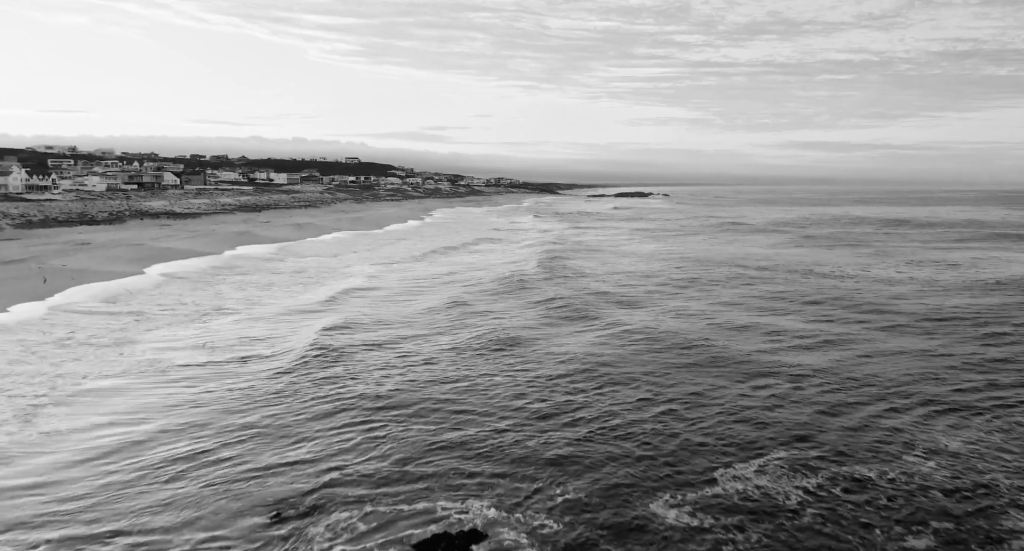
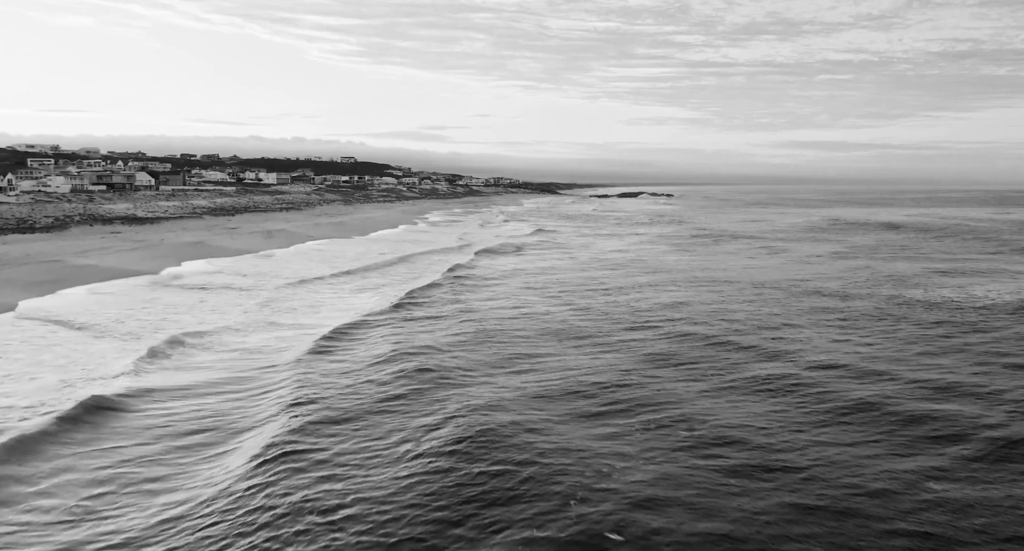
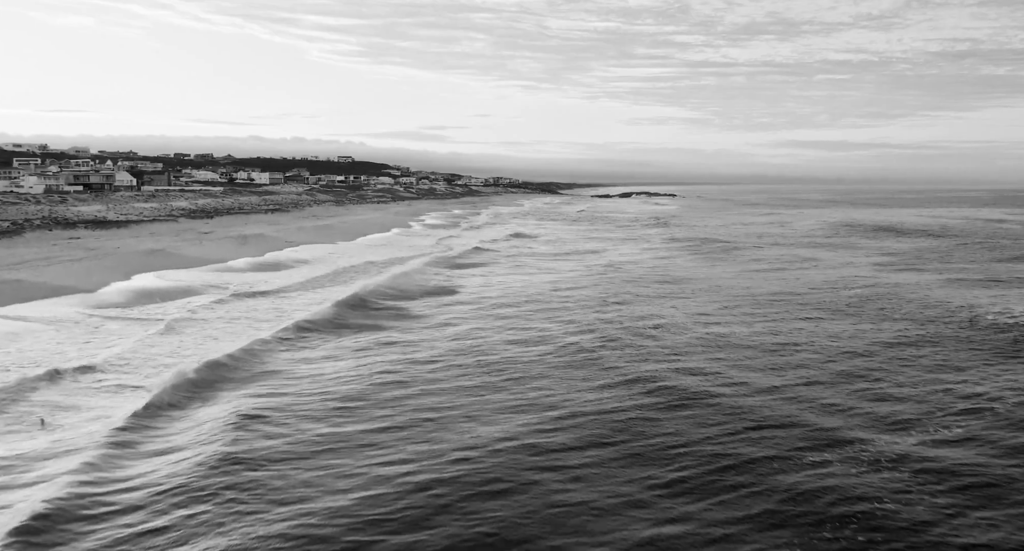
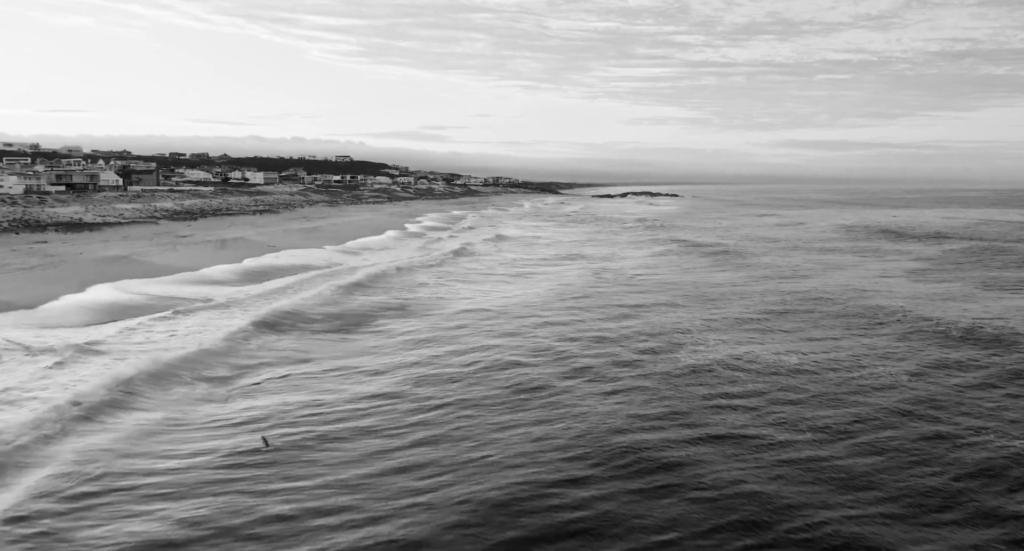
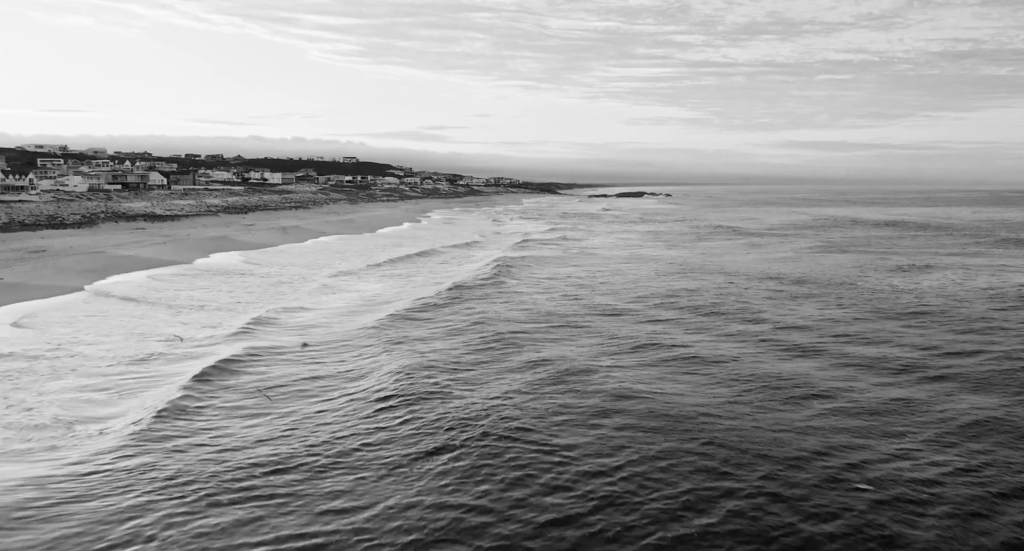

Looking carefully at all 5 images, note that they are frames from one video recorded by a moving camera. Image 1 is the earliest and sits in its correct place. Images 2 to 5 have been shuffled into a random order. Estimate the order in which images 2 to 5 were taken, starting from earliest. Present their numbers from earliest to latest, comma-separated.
5, 2, 3, 4
